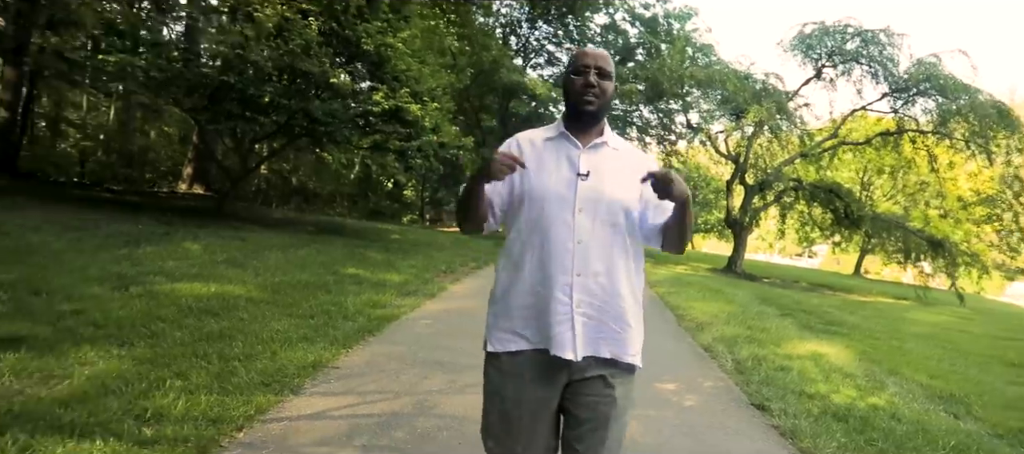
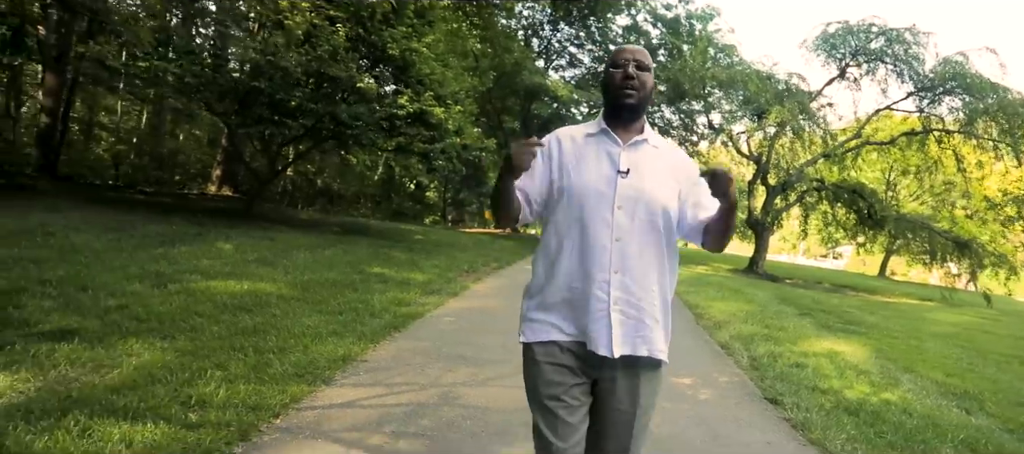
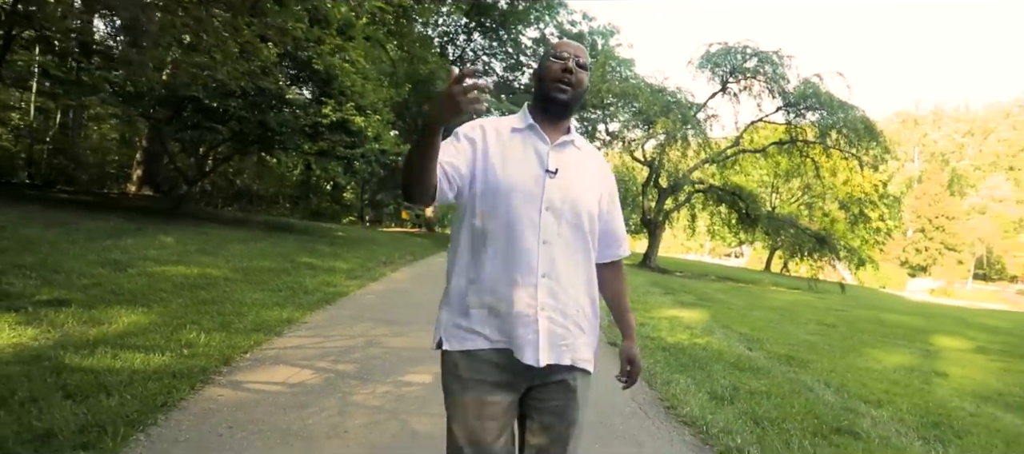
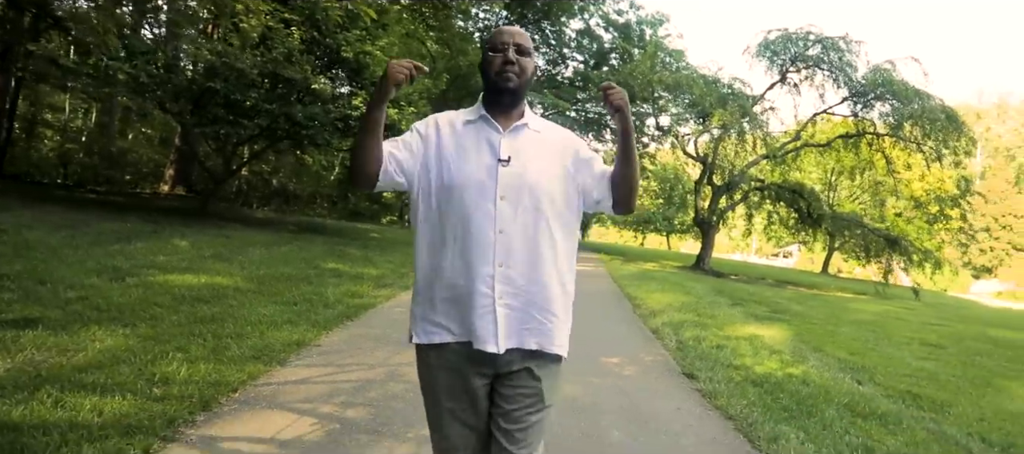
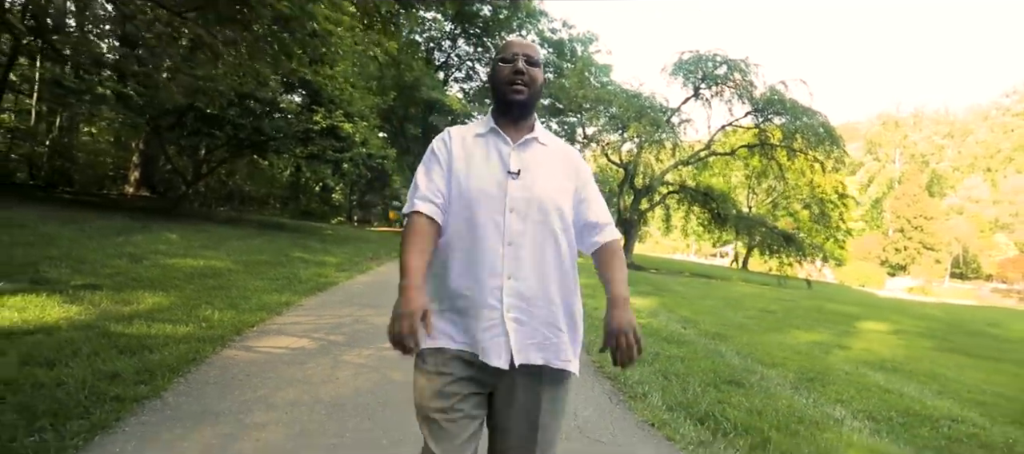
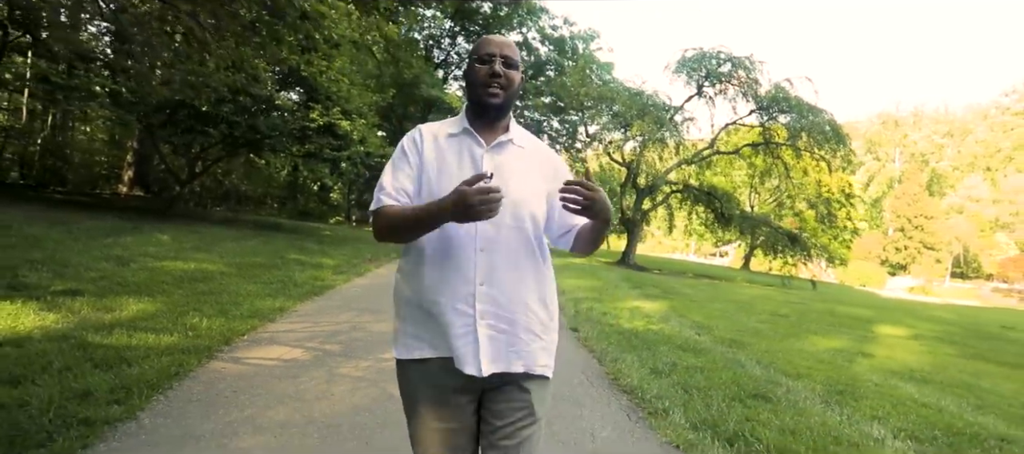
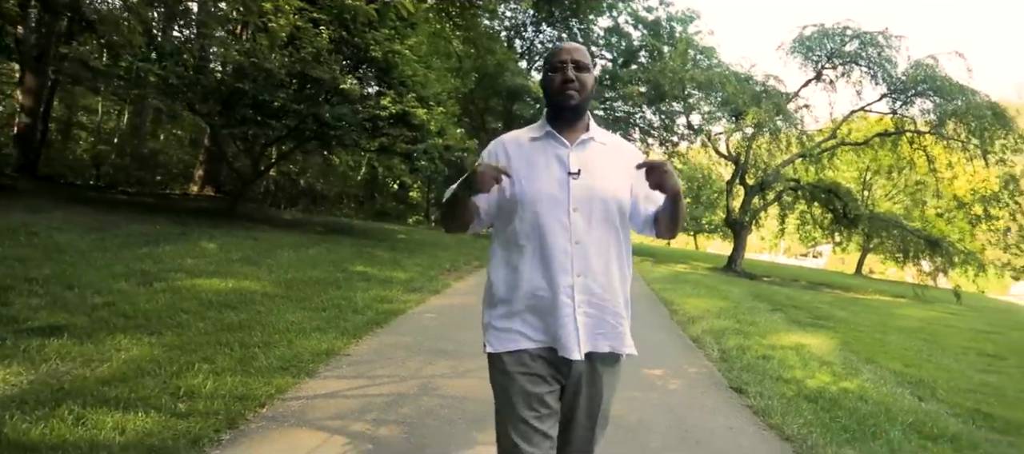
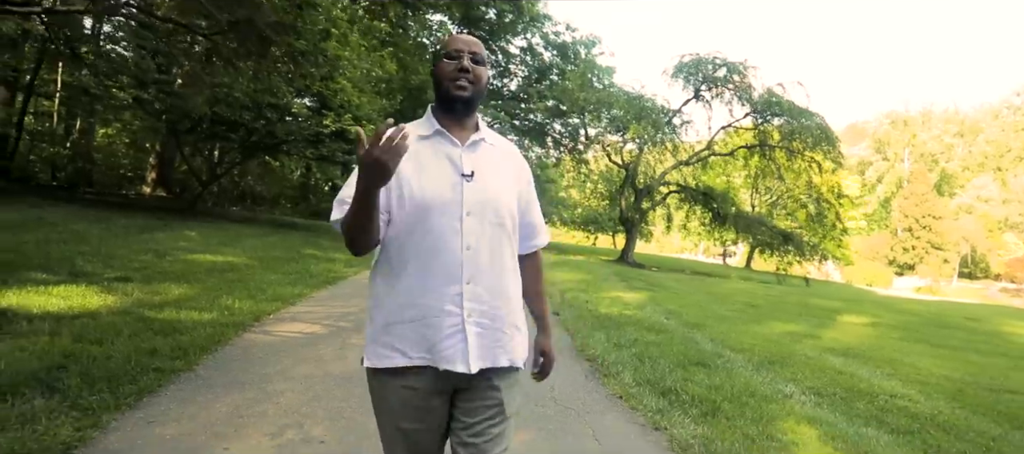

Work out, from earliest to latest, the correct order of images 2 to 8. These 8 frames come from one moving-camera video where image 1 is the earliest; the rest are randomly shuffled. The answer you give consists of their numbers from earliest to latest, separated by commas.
2, 7, 4, 3, 6, 5, 8
